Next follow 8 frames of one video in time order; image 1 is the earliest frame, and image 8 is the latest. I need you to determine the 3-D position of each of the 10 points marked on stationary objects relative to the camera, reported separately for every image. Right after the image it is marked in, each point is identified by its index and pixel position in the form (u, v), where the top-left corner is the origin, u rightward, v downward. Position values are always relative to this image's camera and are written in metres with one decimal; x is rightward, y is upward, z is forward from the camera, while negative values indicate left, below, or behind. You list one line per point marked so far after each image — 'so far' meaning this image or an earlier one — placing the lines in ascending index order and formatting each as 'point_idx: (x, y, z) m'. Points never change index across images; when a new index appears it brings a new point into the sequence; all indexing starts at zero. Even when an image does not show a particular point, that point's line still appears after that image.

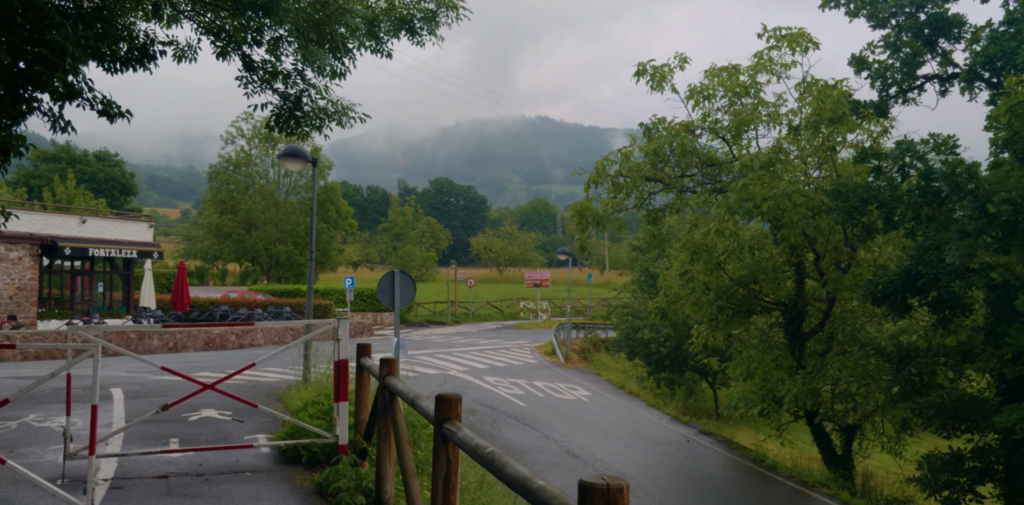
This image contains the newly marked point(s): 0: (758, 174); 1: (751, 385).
0: (+4.8, +1.5, +15.6) m
1: (+5.4, -3.0, +18.3) m
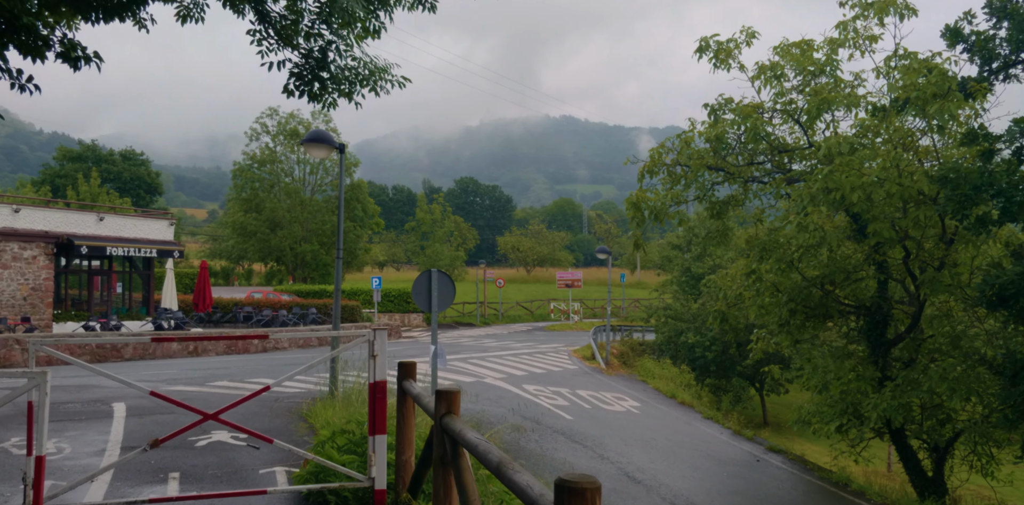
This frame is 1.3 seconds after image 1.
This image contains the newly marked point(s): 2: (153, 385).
0: (+5.7, +1.6, +13.7) m
1: (+6.4, -3.0, +16.4) m
2: (-6.7, -2.5, +15.0) m
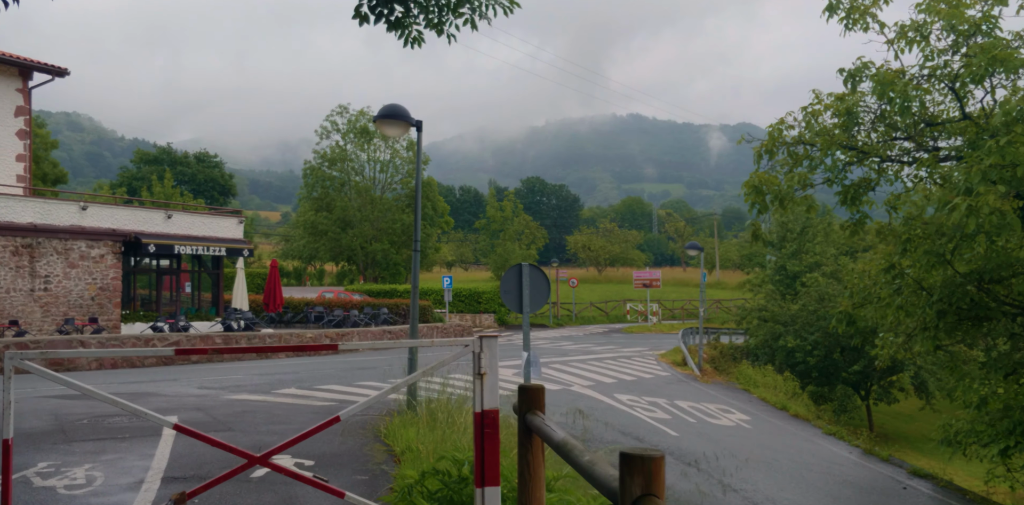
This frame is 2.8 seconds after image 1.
0: (+7.2, +1.7, +11.3) m
1: (+8.1, -2.8, +13.9) m
2: (-5.0, -2.4, +13.6) m
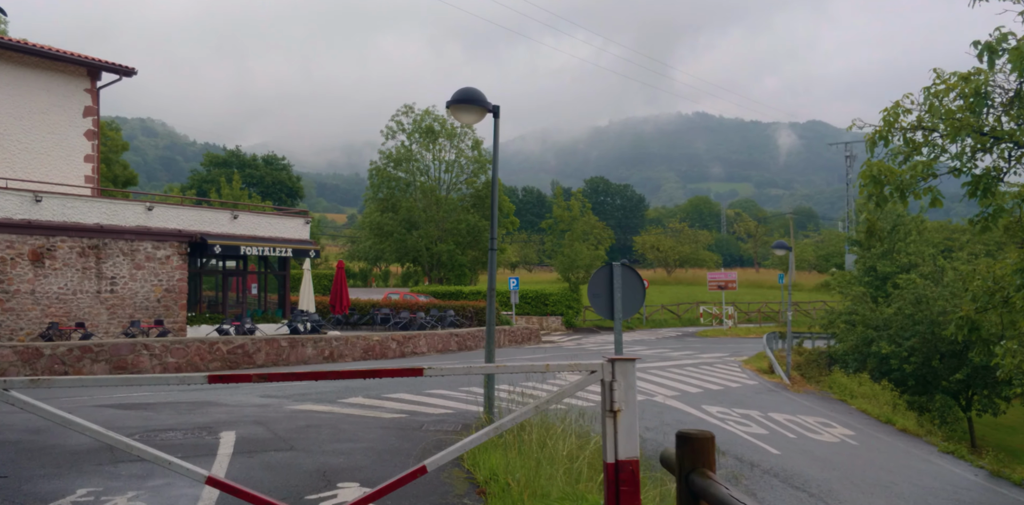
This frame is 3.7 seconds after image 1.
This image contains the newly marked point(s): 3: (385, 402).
0: (+8.3, +1.8, +9.5) m
1: (+9.5, -2.8, +12.0) m
2: (-3.7, -2.4, +12.7) m
3: (-2.1, -2.5, +13.2) m
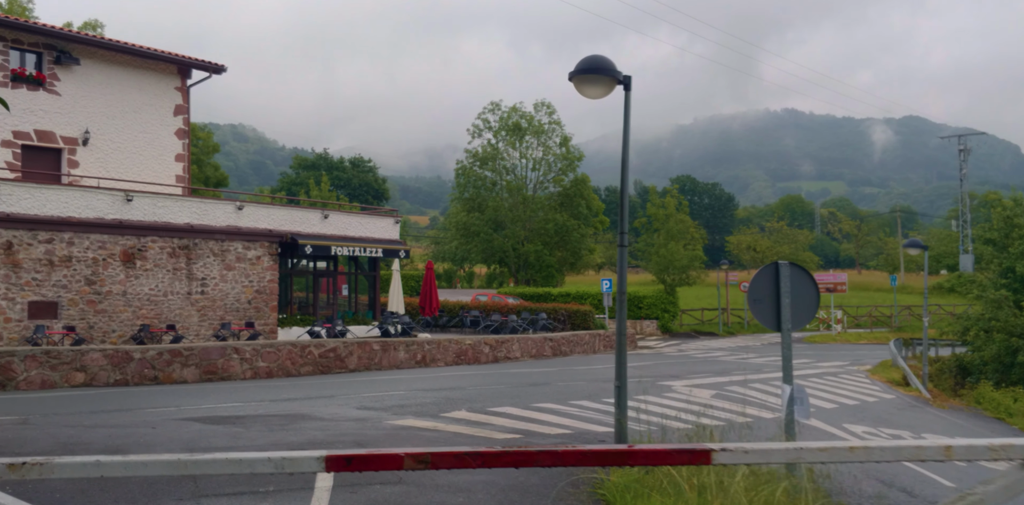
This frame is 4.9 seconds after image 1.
0: (+9.6, +1.8, +7.1) m
1: (+11.1, -2.7, +9.5) m
2: (-1.9, -2.3, +11.5) m
3: (-0.3, -2.4, +11.8) m
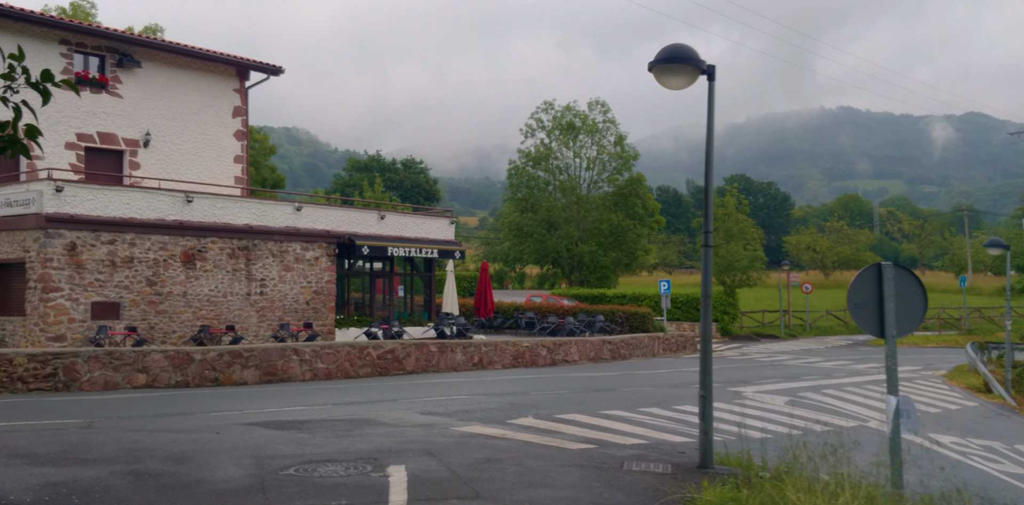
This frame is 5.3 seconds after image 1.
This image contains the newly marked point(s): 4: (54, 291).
0: (+10.3, +1.9, +6.0) m
1: (+11.9, -2.7, +8.3) m
2: (-1.0, -2.3, +11.1) m
3: (+0.7, -2.4, +11.3) m
4: (-10.2, -0.9, +17.9) m
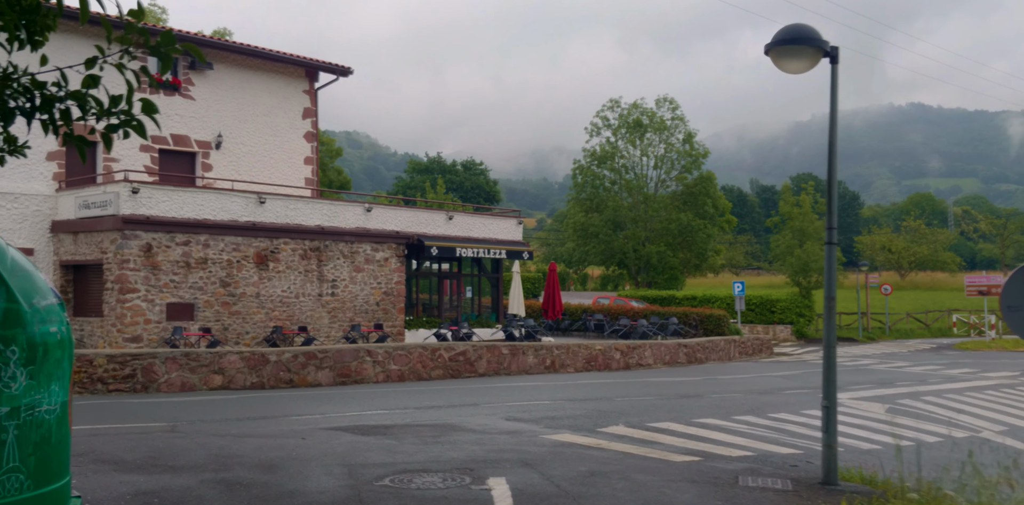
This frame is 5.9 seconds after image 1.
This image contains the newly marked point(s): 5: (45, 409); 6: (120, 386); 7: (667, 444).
0: (+11.1, +2.0, +4.7) m
1: (+12.9, -2.6, +6.9) m
2: (+0.2, -2.3, +10.5) m
3: (+1.9, -2.4, +10.6) m
4: (-8.5, -0.9, +18.0) m
5: (-2.2, -0.7, +3.8) m
6: (-7.0, -2.4, +14.3) m
7: (+1.9, -2.4, +9.9) m
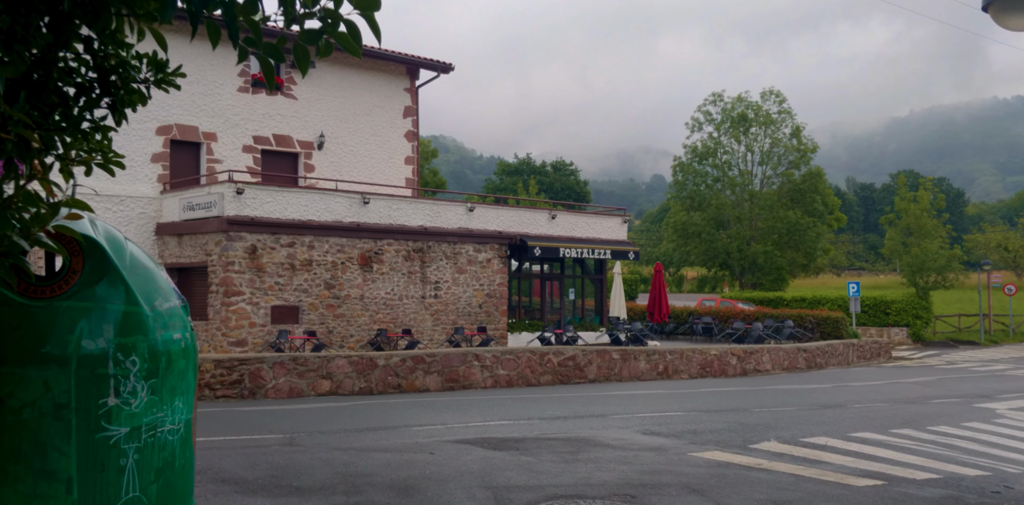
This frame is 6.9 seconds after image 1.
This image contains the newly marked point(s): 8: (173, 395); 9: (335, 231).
0: (+12.1, +2.1, +2.5) m
1: (+14.1, -2.4, +4.5) m
2: (+1.9, -2.2, +9.4) m
3: (+3.6, -2.3, +9.3) m
4: (-6.1, -0.9, +17.8) m
5: (-1.3, -0.7, +3.0) m
6: (-4.9, -2.4, +13.9) m
7: (+3.5, -2.3, +8.6) m
8: (-1.3, -0.5, +3.0) m
9: (-4.2, +0.5, +19.2) m
